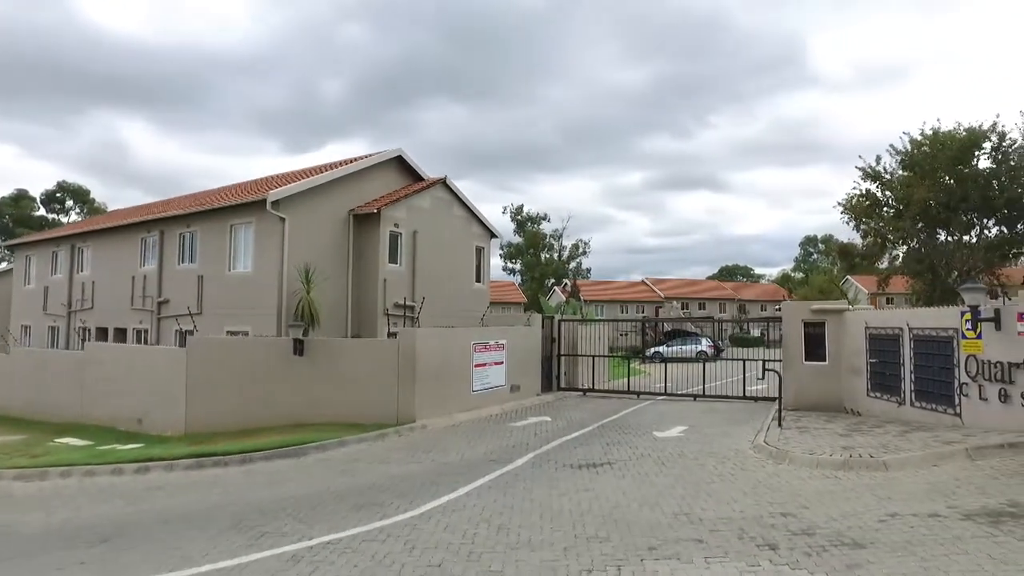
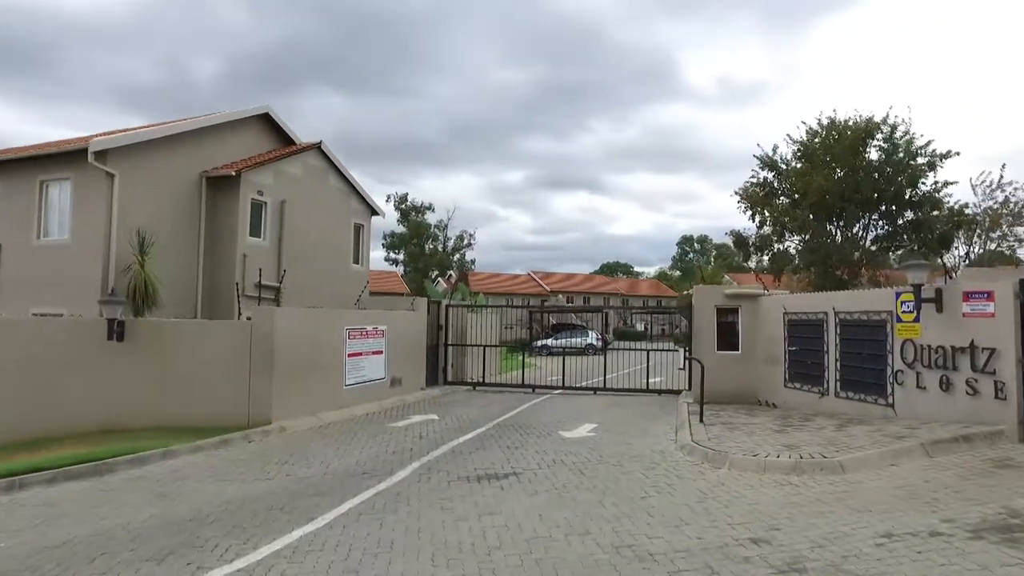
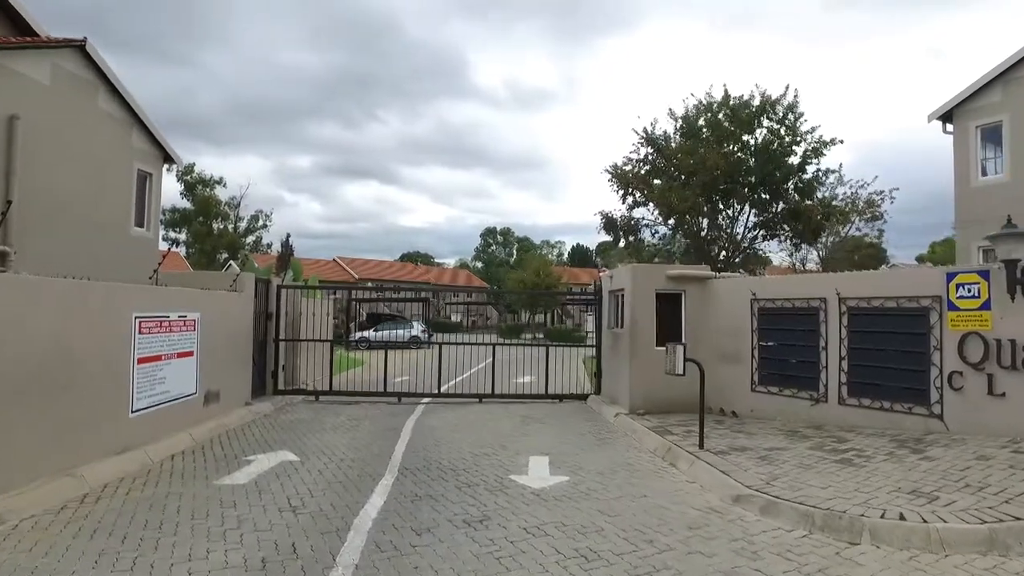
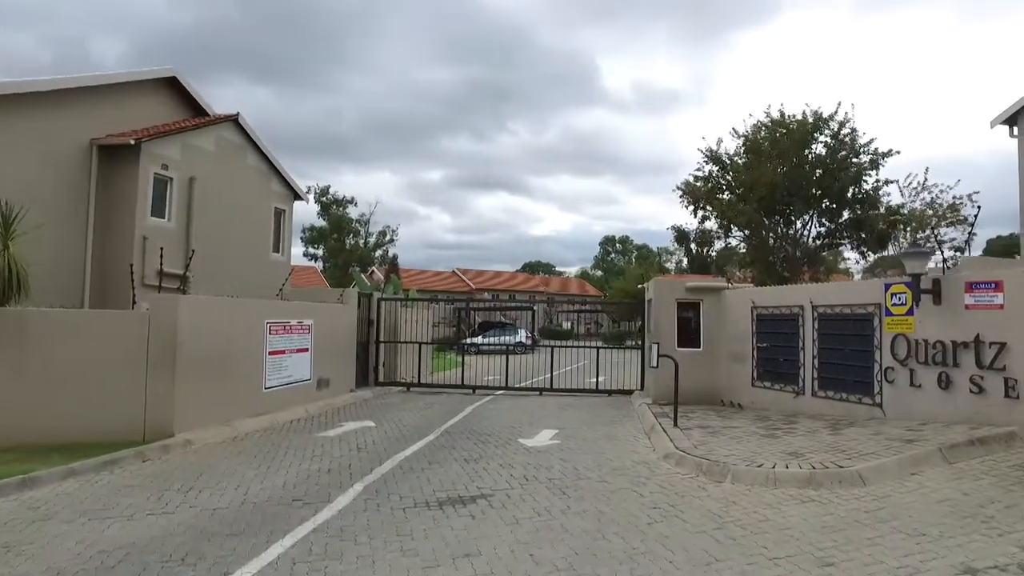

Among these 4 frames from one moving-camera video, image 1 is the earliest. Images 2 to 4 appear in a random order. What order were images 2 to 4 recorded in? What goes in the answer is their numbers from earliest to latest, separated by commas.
2, 4, 3
